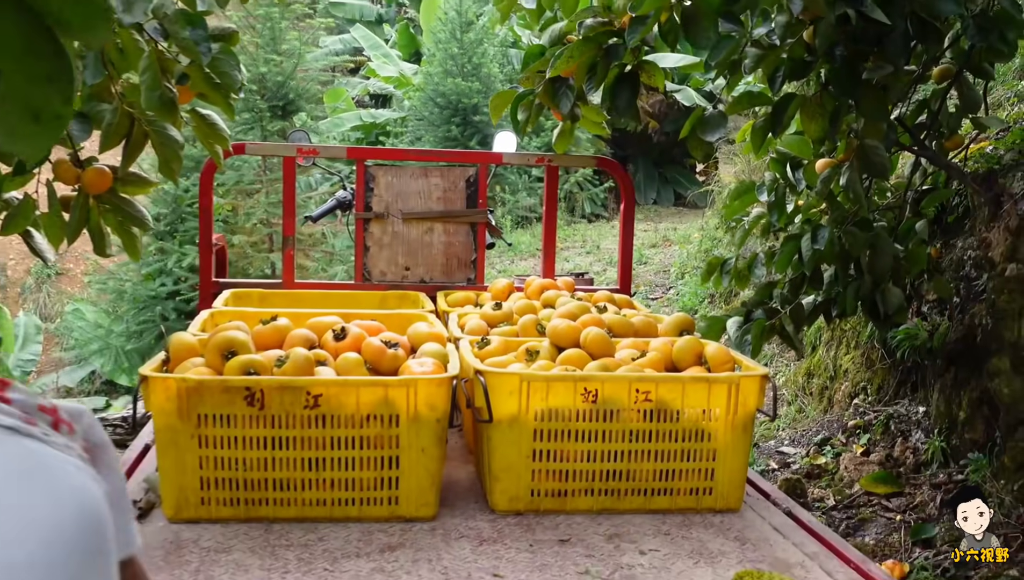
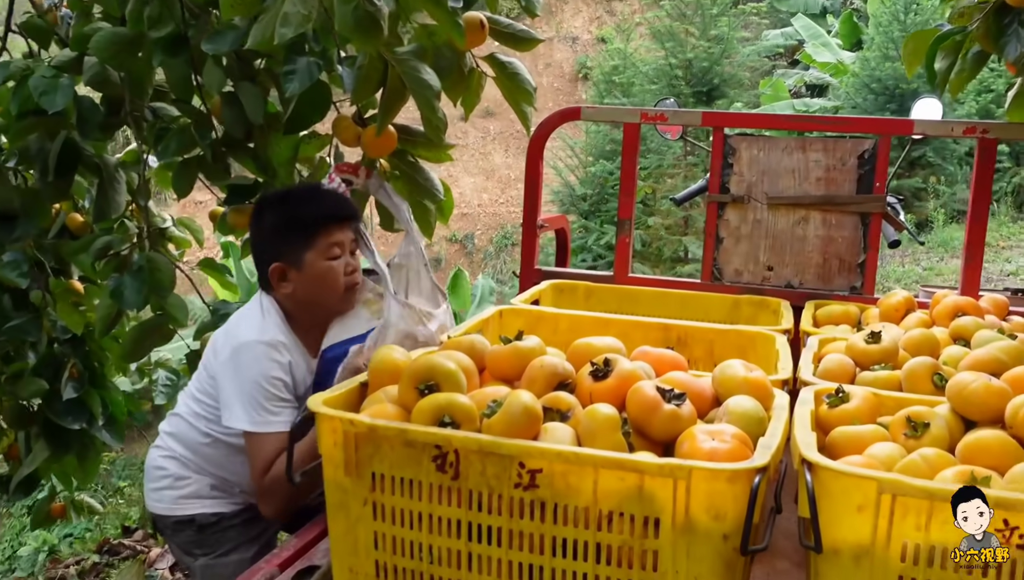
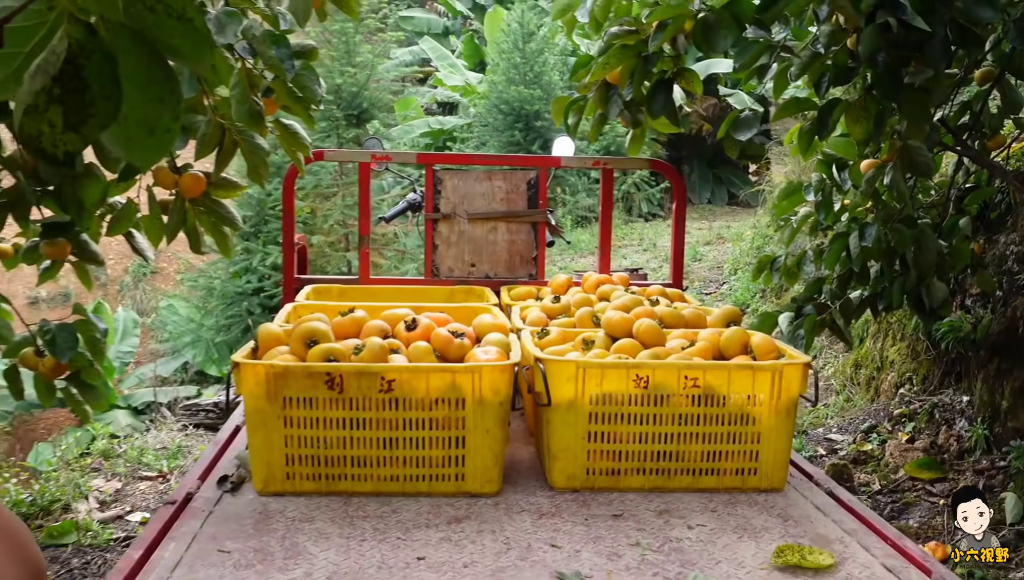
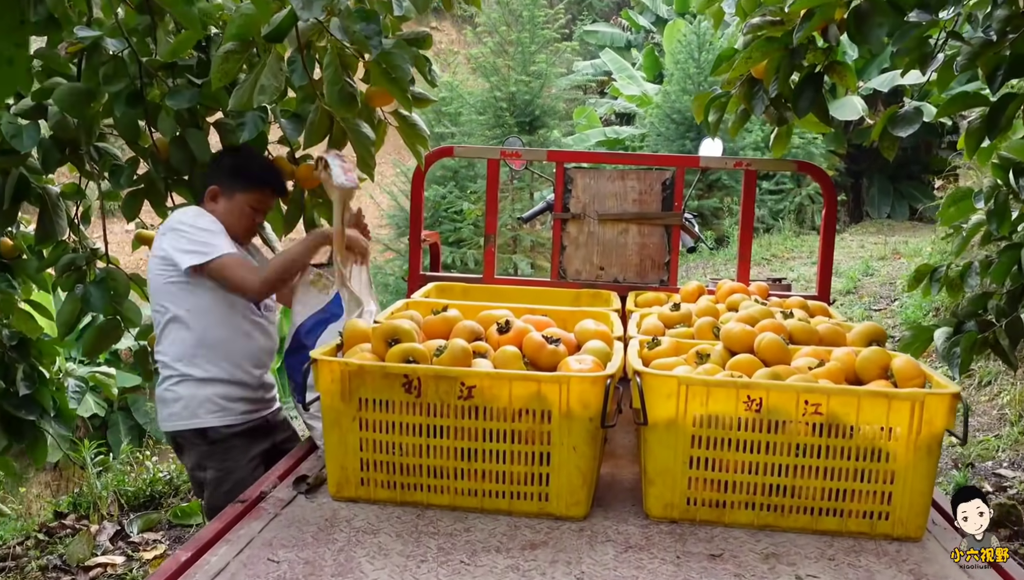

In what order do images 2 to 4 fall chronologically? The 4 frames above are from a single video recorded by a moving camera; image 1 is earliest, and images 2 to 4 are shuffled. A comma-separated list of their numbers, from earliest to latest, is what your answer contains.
3, 4, 2
